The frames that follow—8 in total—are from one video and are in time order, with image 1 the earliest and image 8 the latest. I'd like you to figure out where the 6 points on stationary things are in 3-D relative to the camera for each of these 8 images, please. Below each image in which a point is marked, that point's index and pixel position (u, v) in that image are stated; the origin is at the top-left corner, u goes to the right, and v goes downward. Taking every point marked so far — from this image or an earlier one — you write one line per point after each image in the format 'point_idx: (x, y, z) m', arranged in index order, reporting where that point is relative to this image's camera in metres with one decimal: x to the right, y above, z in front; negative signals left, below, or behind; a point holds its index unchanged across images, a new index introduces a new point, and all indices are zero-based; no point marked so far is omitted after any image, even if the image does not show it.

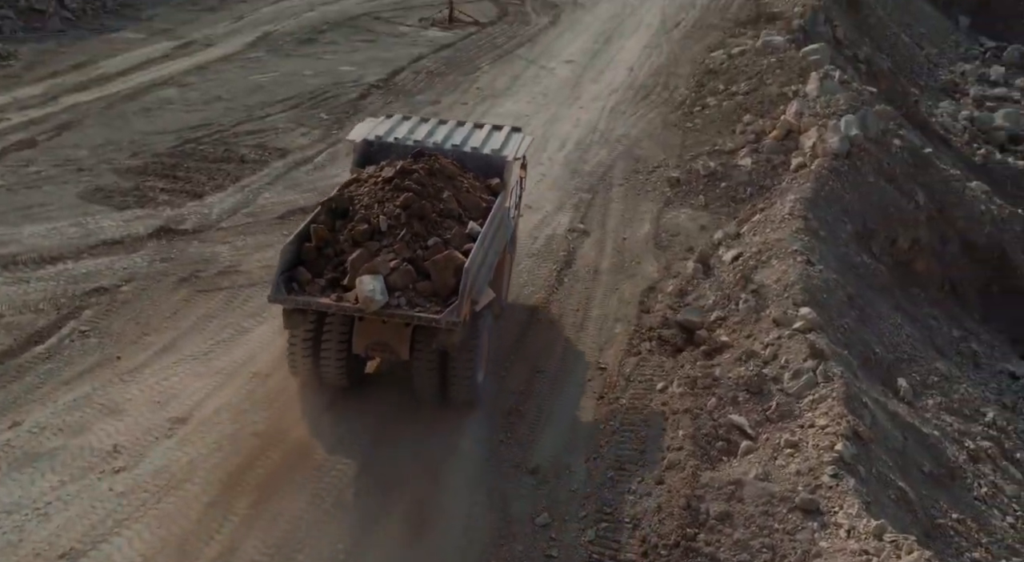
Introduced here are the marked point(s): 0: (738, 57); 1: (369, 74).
0: (+3.8, +3.8, +17.8) m
1: (-2.4, +3.4, +17.5) m
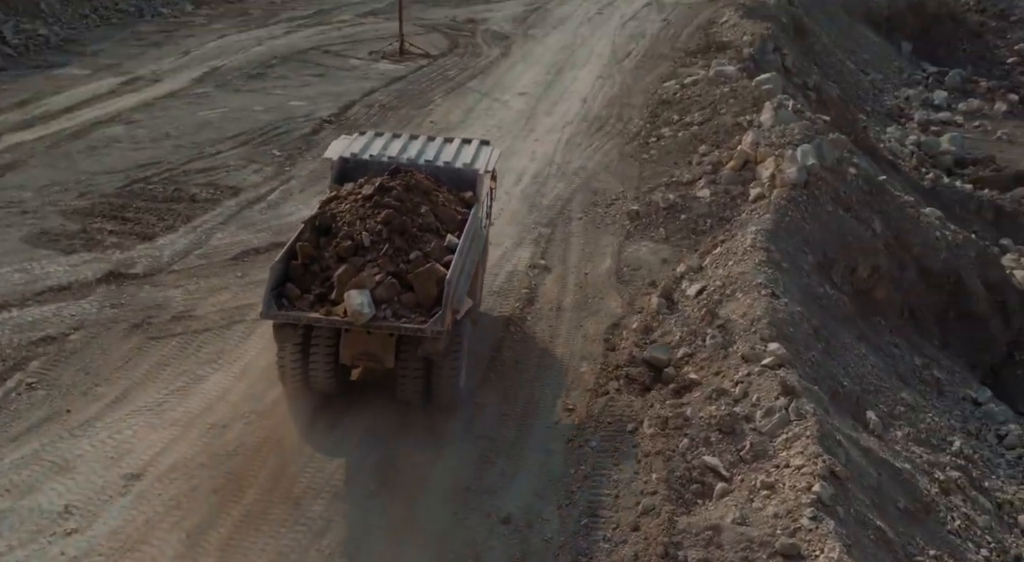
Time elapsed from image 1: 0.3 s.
0: (+3.0, +3.3, +17.8) m
1: (-3.1, +2.8, +17.3) m
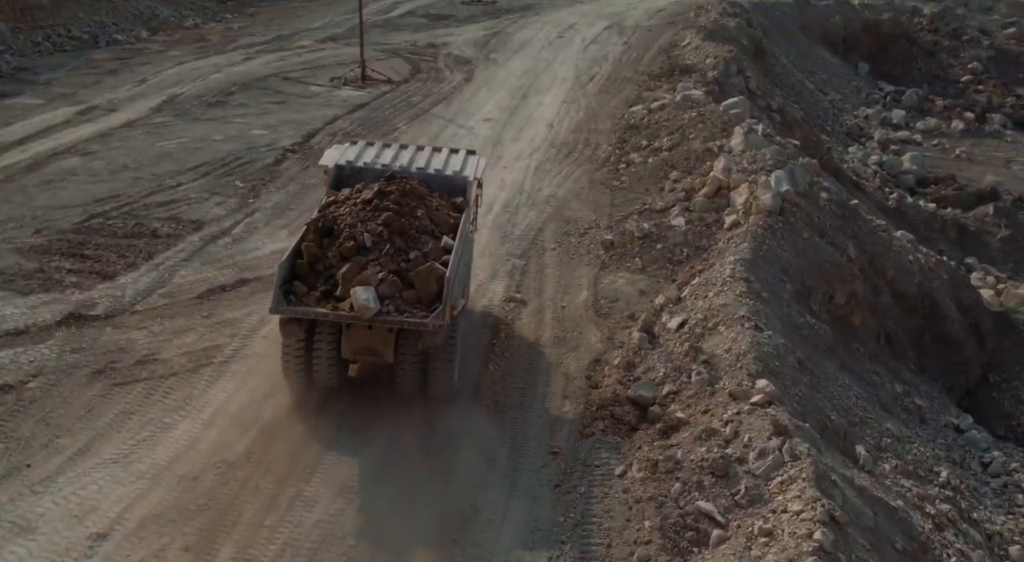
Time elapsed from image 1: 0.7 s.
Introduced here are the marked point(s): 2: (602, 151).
0: (+2.5, +2.8, +17.7) m
1: (-3.6, +2.3, +16.9) m
2: (+1.4, +2.0, +16.6) m
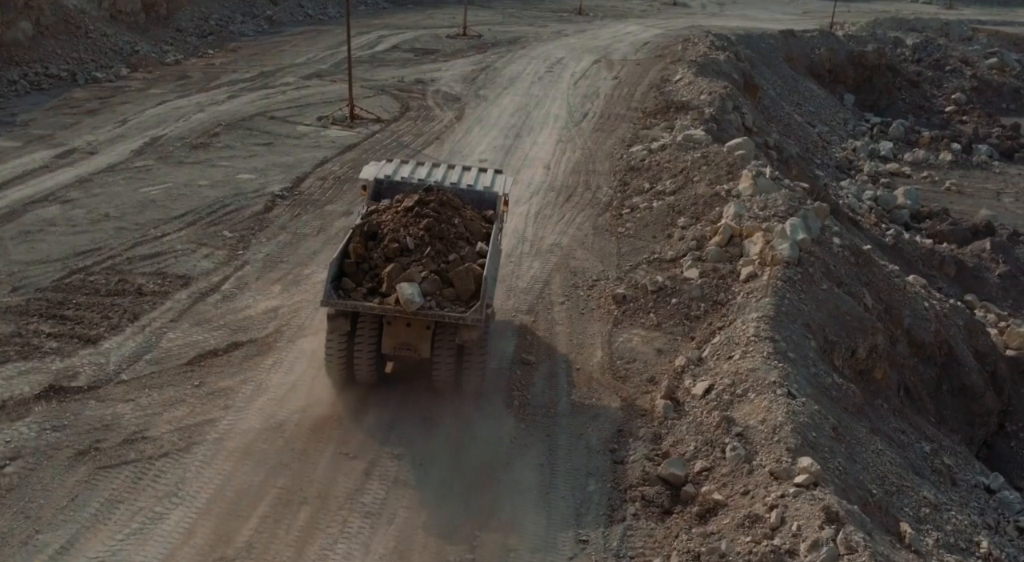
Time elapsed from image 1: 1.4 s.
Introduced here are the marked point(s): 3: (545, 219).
0: (+2.4, +2.1, +17.2) m
1: (-3.7, +1.5, +16.3) m
2: (+1.4, +1.3, +16.0) m
3: (+0.4, +0.9, +14.7) m
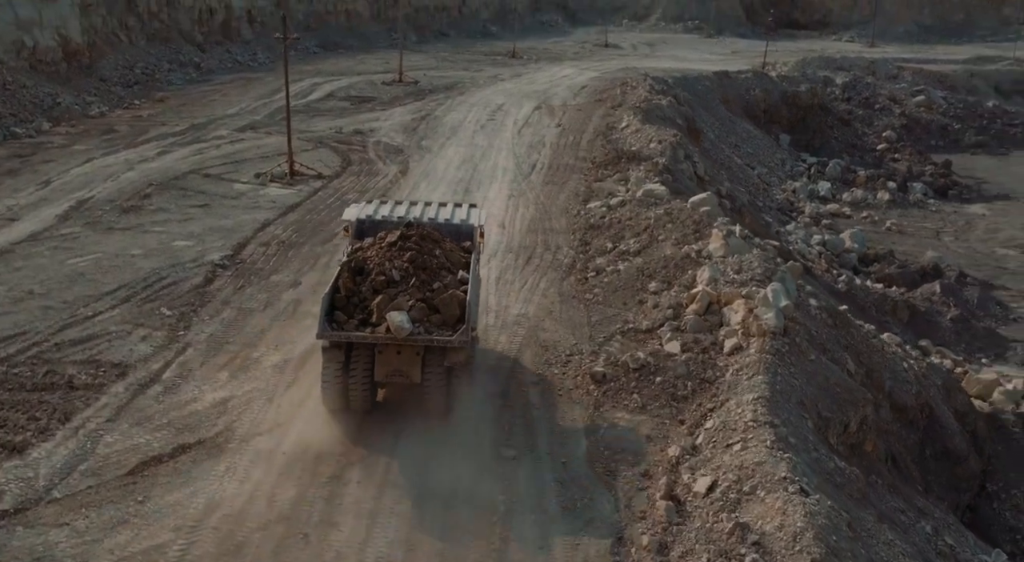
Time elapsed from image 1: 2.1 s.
0: (+1.7, +1.1, +16.6) m
1: (-4.3, +0.5, +15.2) m
2: (+0.7, +0.4, +15.3) m
3: (-0.1, 0.0, +13.9) m
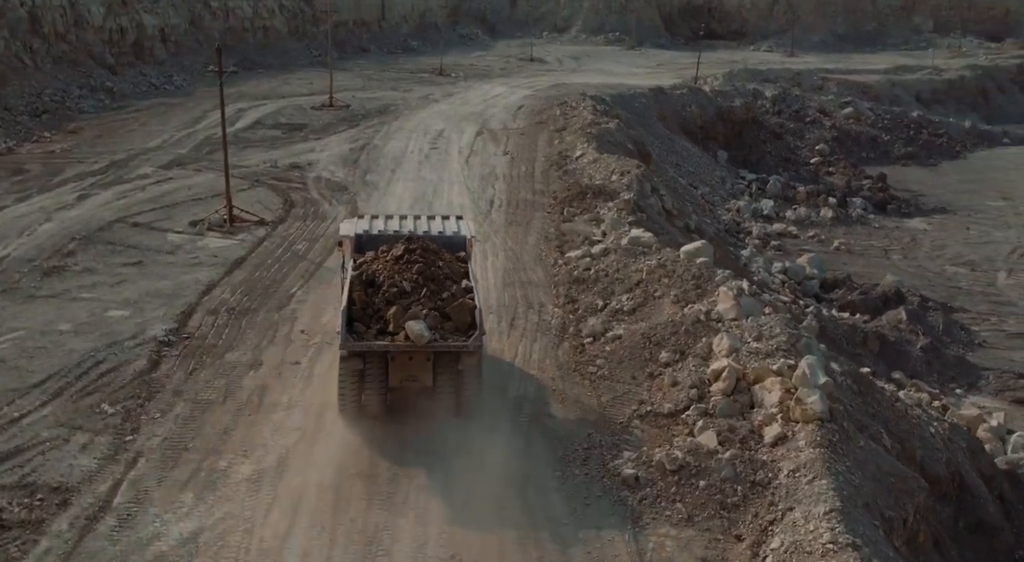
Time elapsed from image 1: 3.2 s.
0: (+1.3, +0.3, +15.2) m
1: (-4.5, -0.5, +13.4) m
2: (+0.5, -0.5, +13.9) m
3: (-0.2, -0.9, +12.4) m
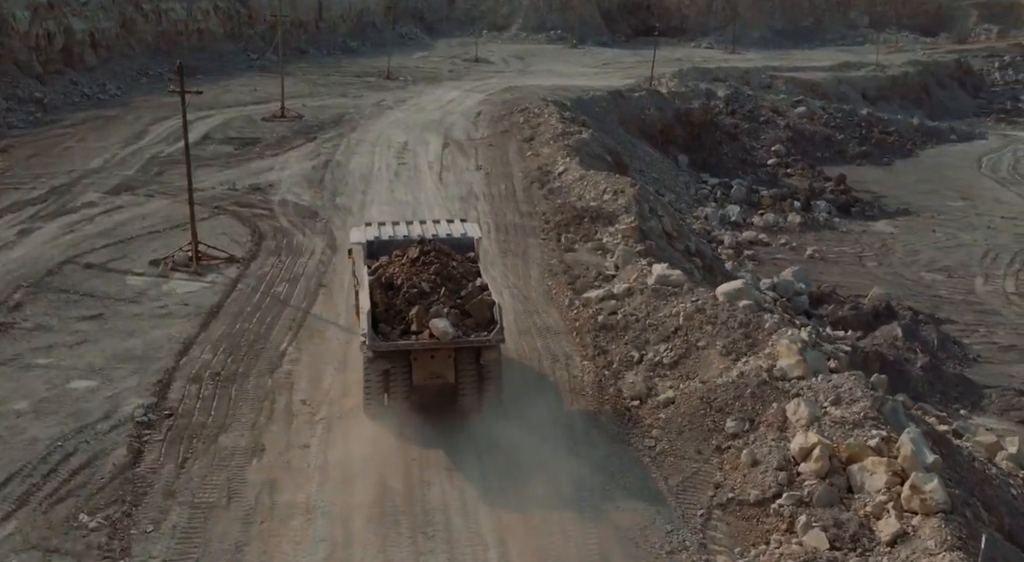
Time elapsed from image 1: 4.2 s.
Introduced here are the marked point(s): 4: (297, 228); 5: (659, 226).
0: (+1.5, -0.2, +13.7) m
1: (-4.2, -1.2, +11.5) m
2: (+0.8, -1.1, +12.3) m
3: (+0.2, -1.5, +10.7) m
4: (-3.8, +0.9, +18.7) m
5: (+2.6, +1.0, +18.8) m
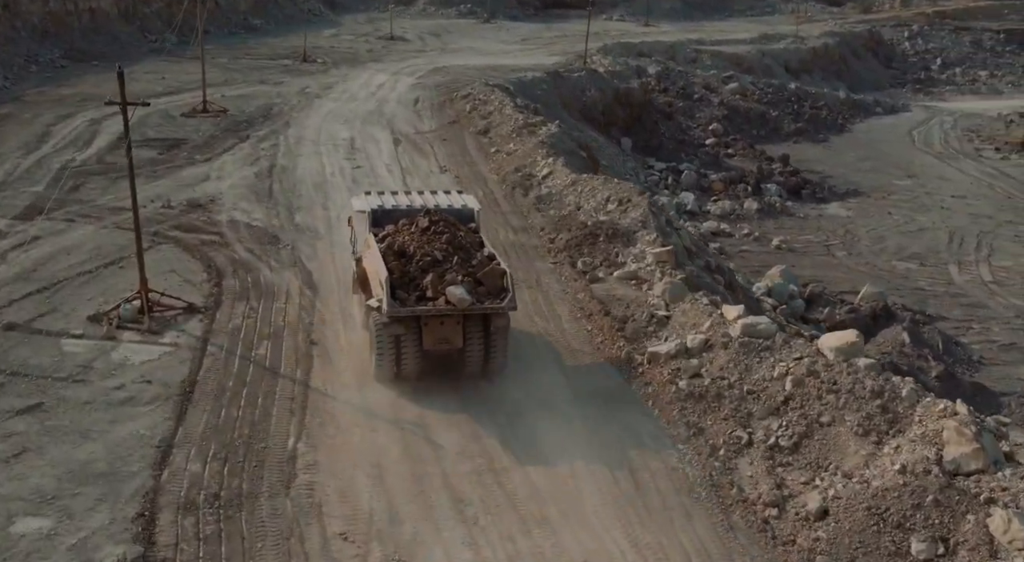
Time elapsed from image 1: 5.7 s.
0: (+2.1, -0.8, +11.2) m
1: (-3.3, -2.0, +8.5) m
2: (+1.5, -1.7, +9.7) m
3: (+1.1, -2.2, +8.2) m
4: (-3.7, +0.3, +15.6) m
5: (+2.6, +0.6, +16.4) m
